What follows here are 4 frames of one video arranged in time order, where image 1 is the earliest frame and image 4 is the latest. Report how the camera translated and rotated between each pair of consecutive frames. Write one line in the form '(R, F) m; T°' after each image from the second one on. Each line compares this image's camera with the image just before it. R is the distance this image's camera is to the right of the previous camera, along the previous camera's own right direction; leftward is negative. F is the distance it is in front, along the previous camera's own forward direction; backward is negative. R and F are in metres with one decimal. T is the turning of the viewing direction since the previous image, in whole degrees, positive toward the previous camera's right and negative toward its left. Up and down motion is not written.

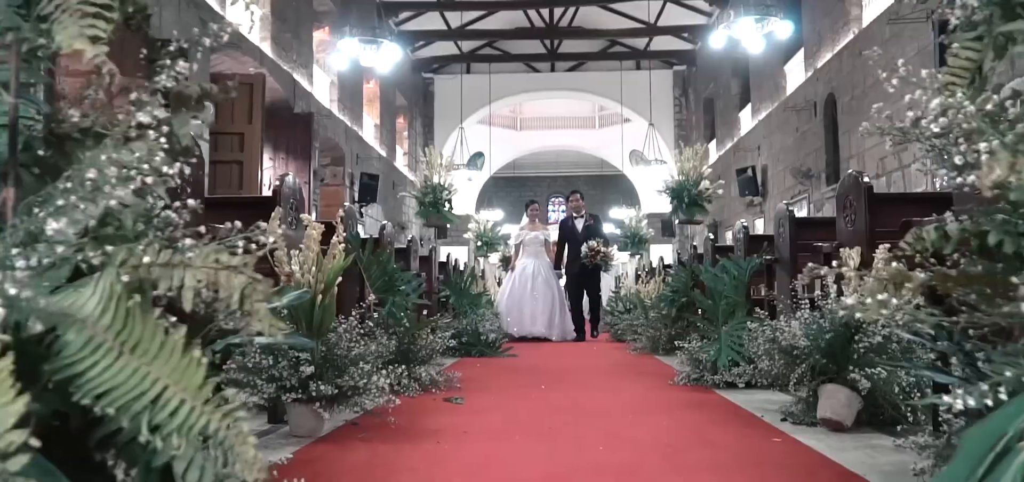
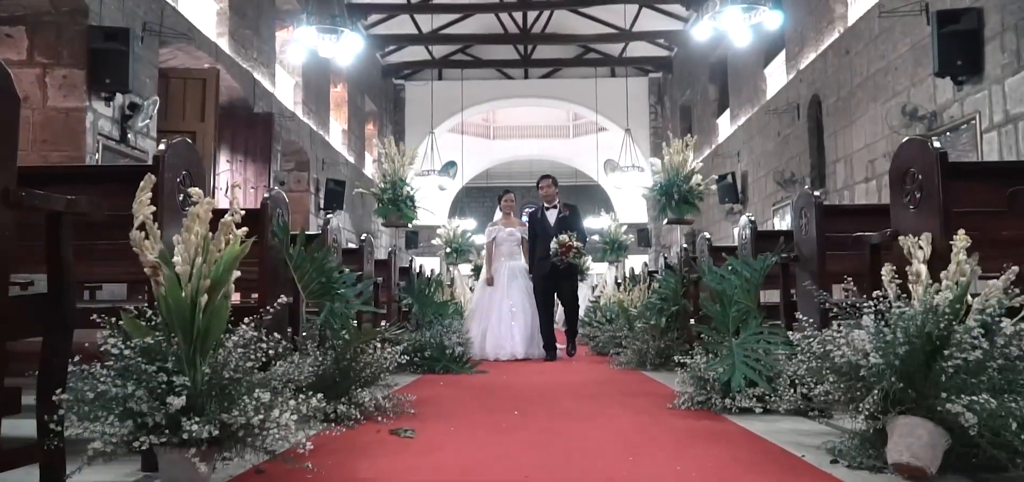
(0.0, +0.7) m; +2°
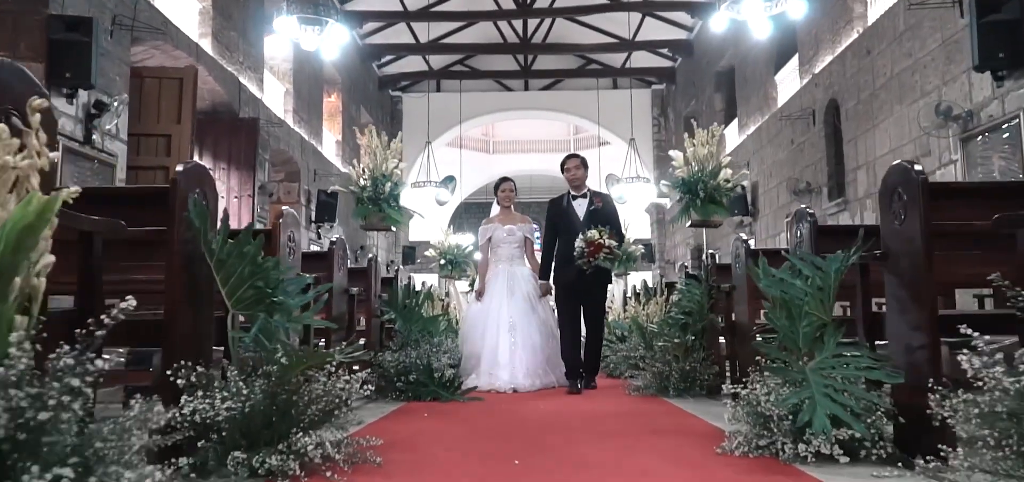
(0.0, +0.8) m; 0°
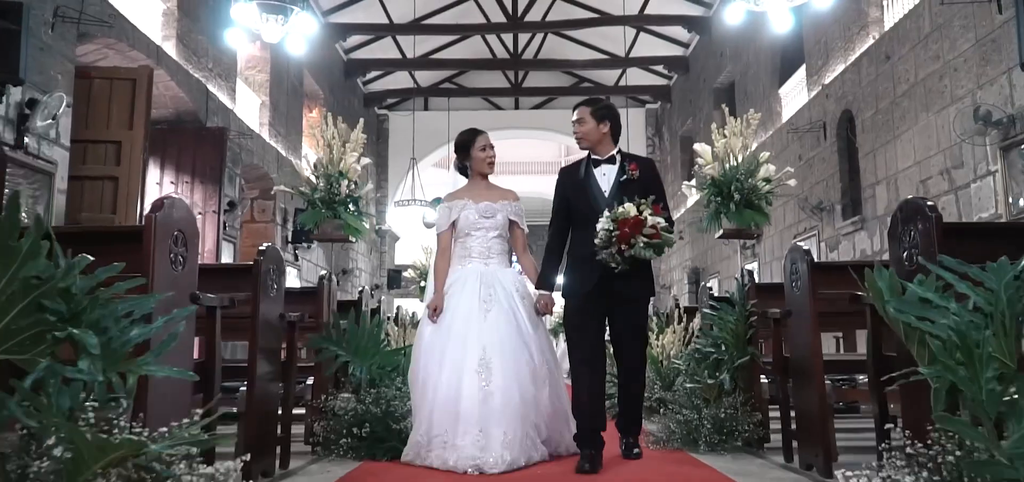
(0.0, +1.0) m; +1°
